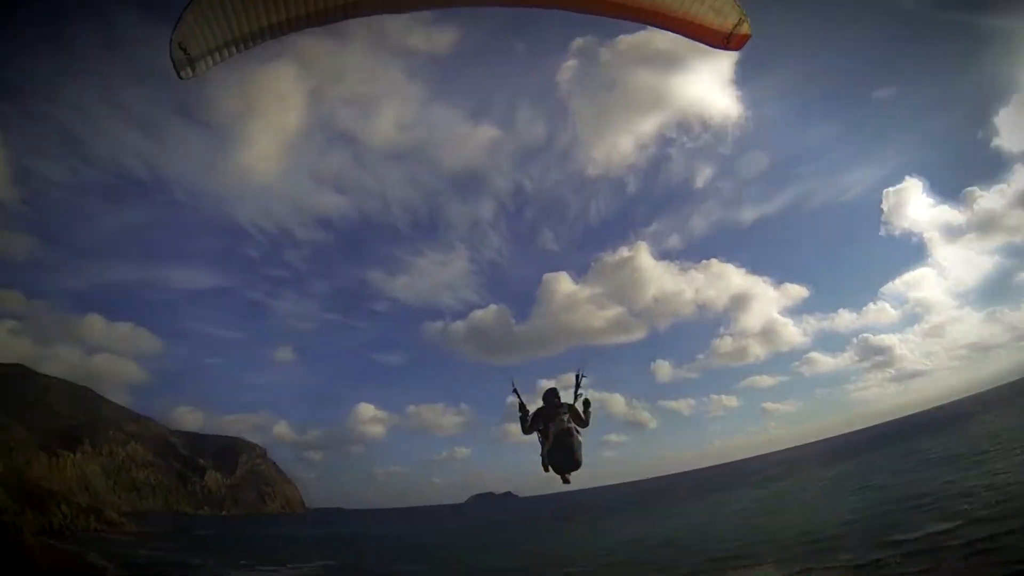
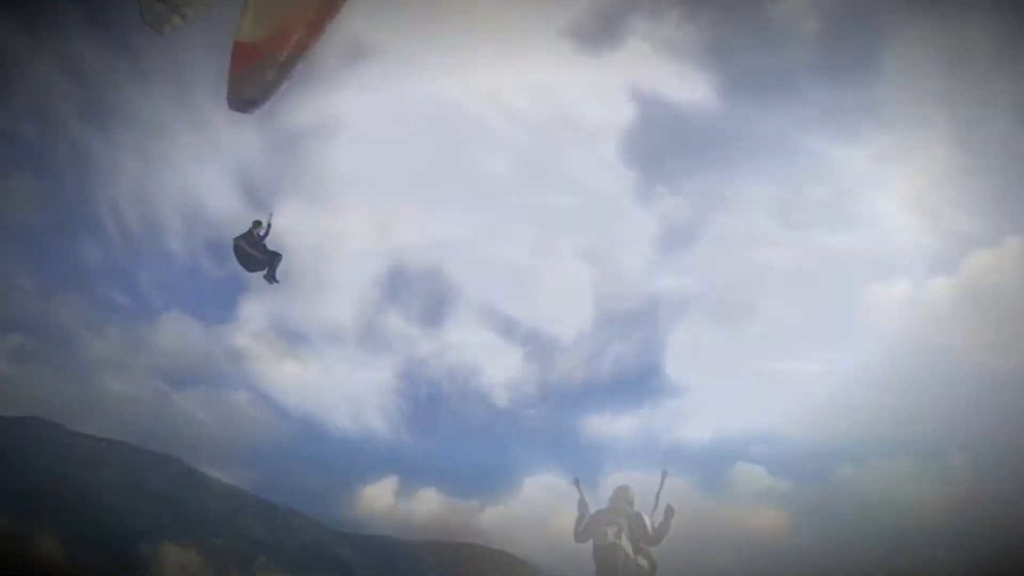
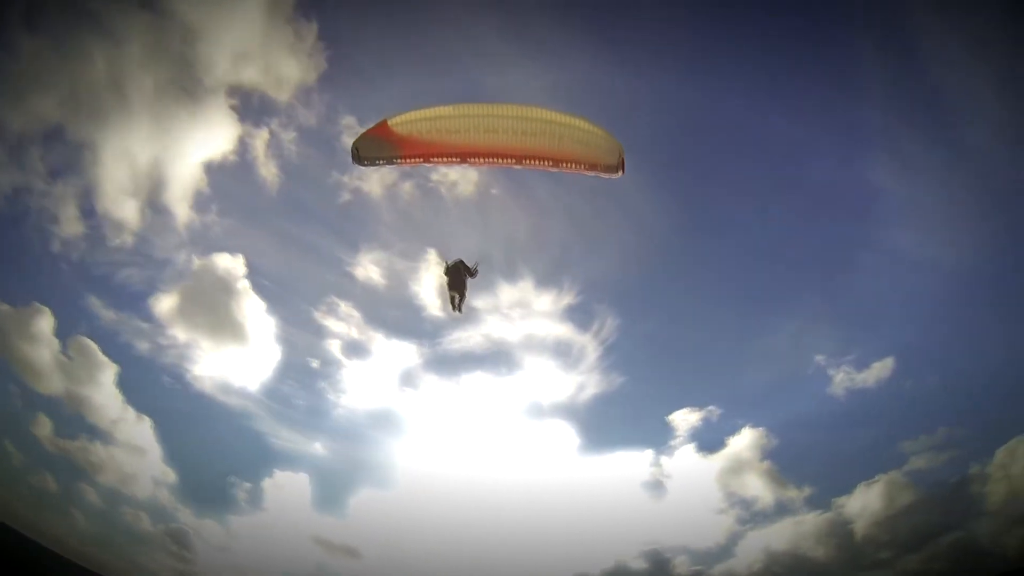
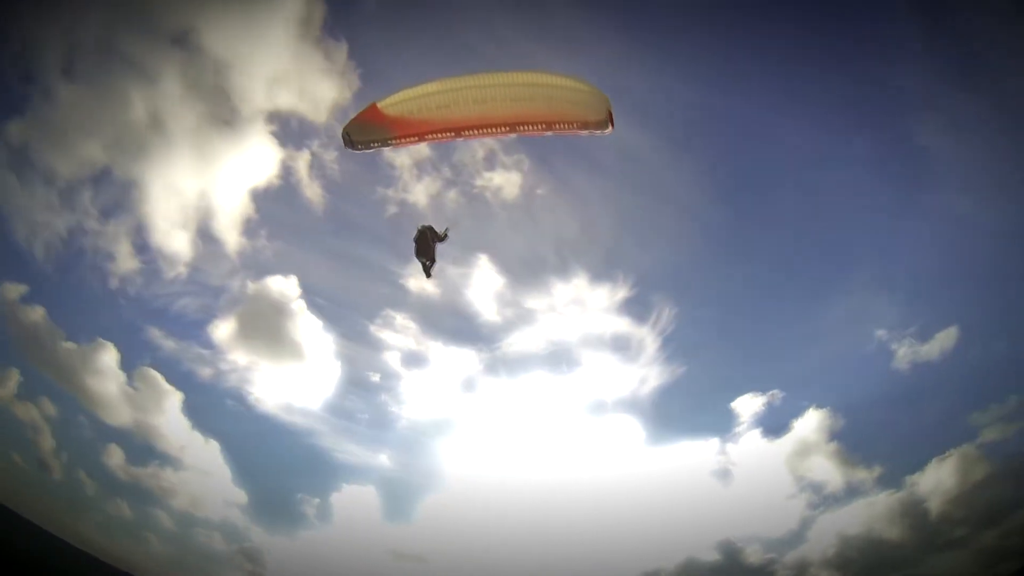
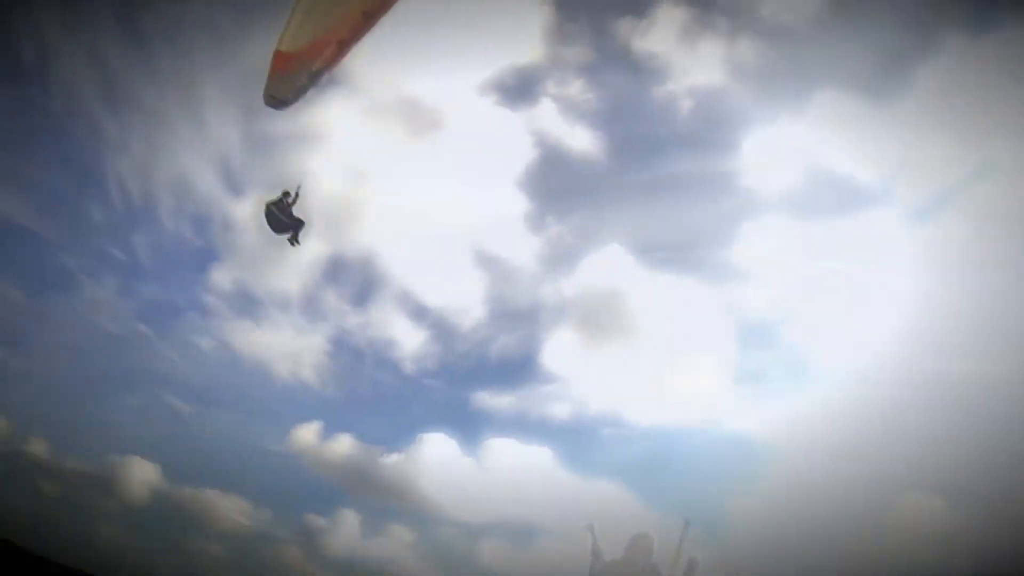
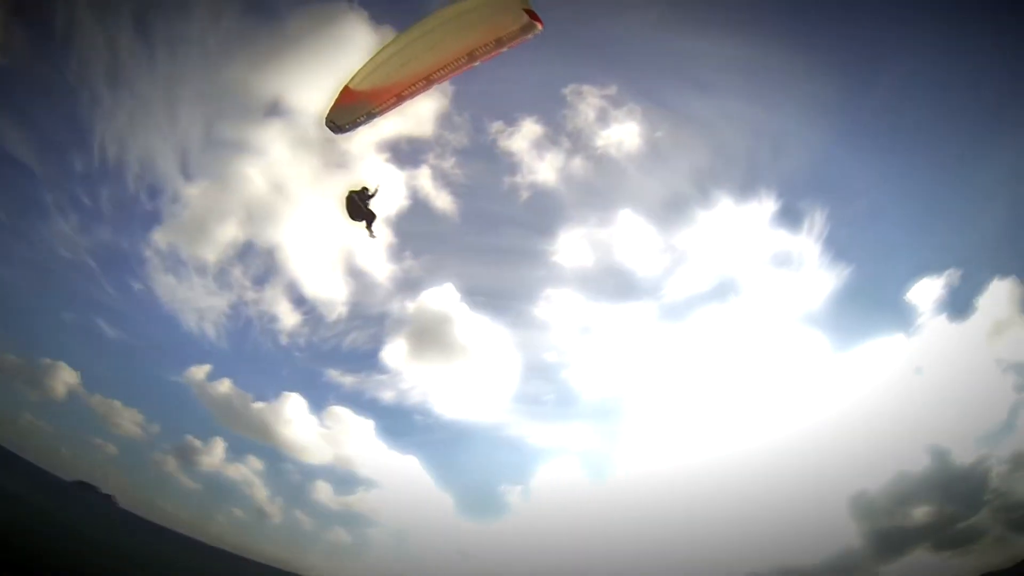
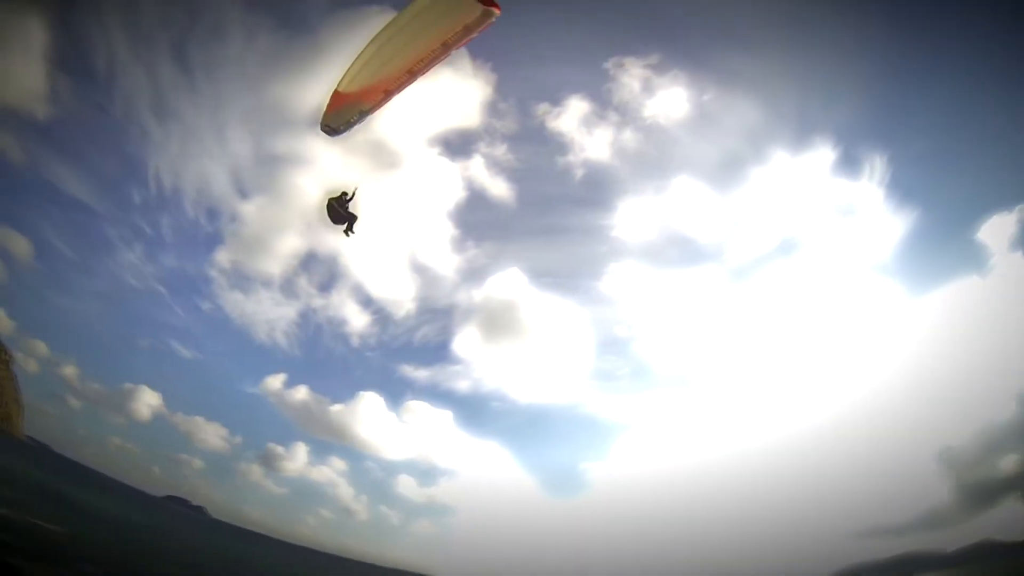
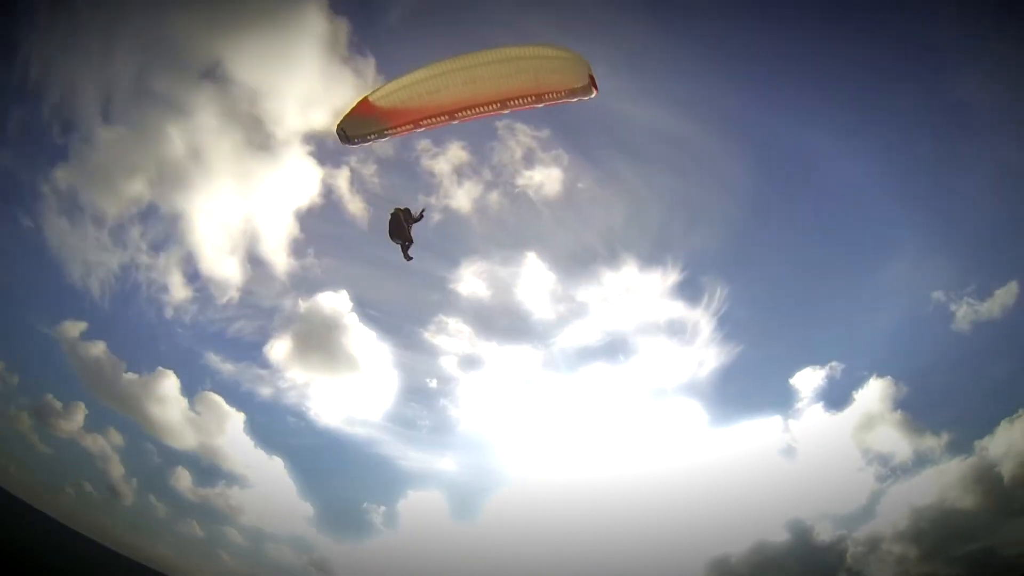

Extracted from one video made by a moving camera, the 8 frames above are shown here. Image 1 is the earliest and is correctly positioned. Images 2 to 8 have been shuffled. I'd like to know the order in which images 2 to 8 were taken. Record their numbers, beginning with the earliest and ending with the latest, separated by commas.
2, 5, 7, 6, 8, 4, 3
